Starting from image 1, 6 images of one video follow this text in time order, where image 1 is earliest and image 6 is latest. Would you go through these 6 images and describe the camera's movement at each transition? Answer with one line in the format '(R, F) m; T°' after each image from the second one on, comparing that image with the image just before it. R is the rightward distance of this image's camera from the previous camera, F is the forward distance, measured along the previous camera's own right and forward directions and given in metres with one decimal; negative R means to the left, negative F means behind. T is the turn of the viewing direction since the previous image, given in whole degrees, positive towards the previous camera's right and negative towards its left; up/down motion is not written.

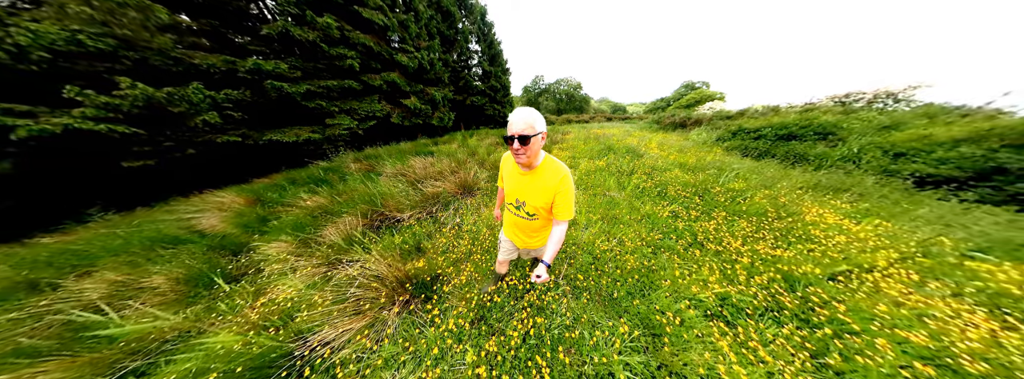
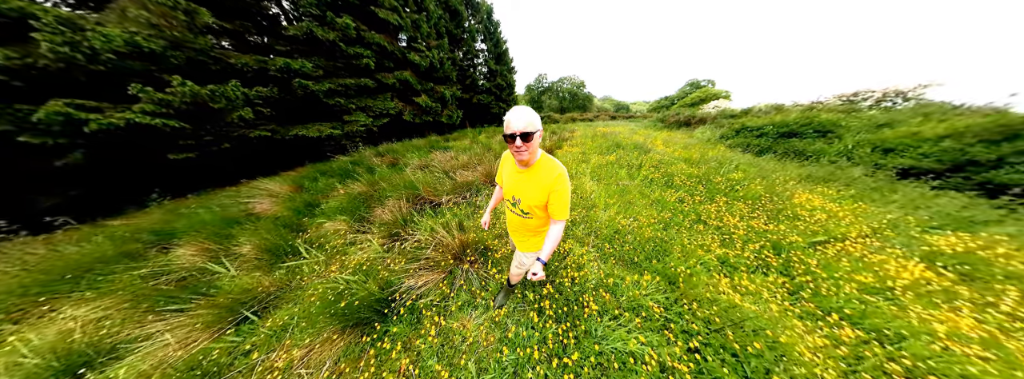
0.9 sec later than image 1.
(-0.4, -0.4) m; 0°
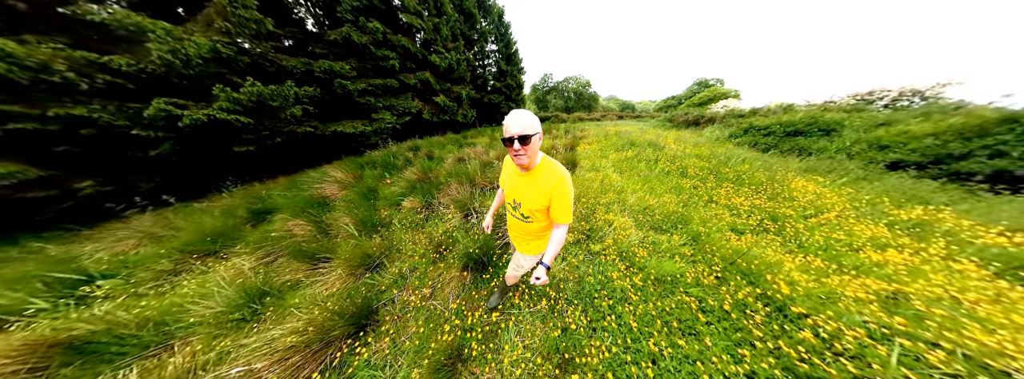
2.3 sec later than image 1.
(-0.8, -0.6) m; -1°
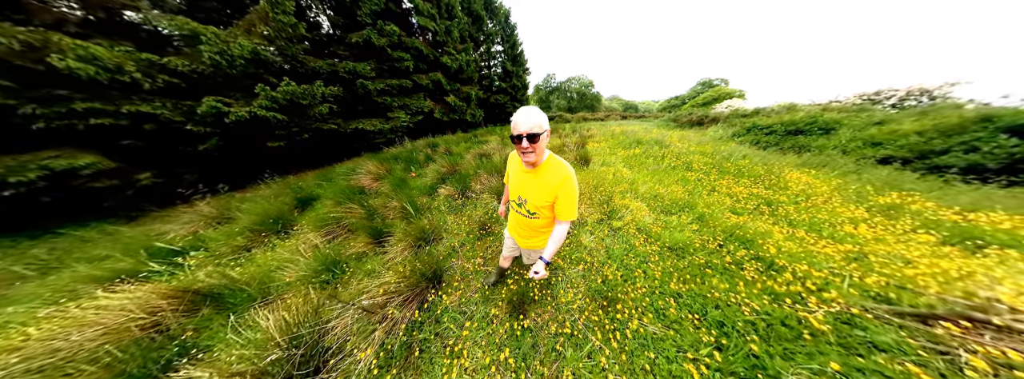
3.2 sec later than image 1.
(-0.5, -0.4) m; 0°
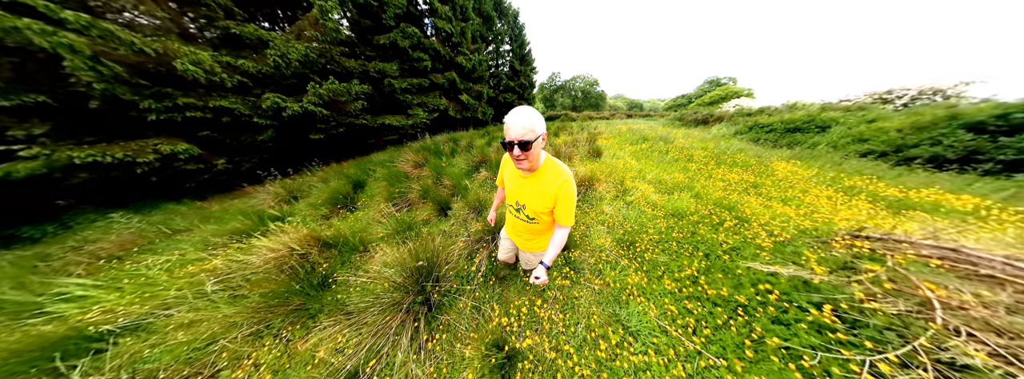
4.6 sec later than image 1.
(-0.6, -0.7) m; -1°
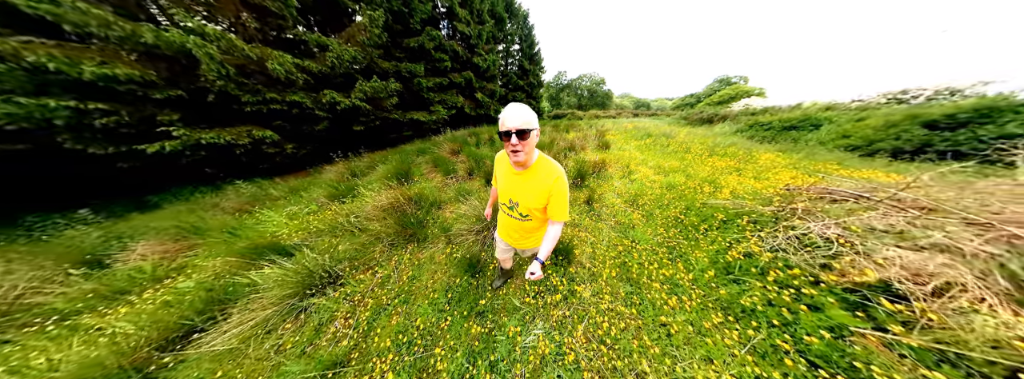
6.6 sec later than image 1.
(-0.6, -0.9) m; -1°
